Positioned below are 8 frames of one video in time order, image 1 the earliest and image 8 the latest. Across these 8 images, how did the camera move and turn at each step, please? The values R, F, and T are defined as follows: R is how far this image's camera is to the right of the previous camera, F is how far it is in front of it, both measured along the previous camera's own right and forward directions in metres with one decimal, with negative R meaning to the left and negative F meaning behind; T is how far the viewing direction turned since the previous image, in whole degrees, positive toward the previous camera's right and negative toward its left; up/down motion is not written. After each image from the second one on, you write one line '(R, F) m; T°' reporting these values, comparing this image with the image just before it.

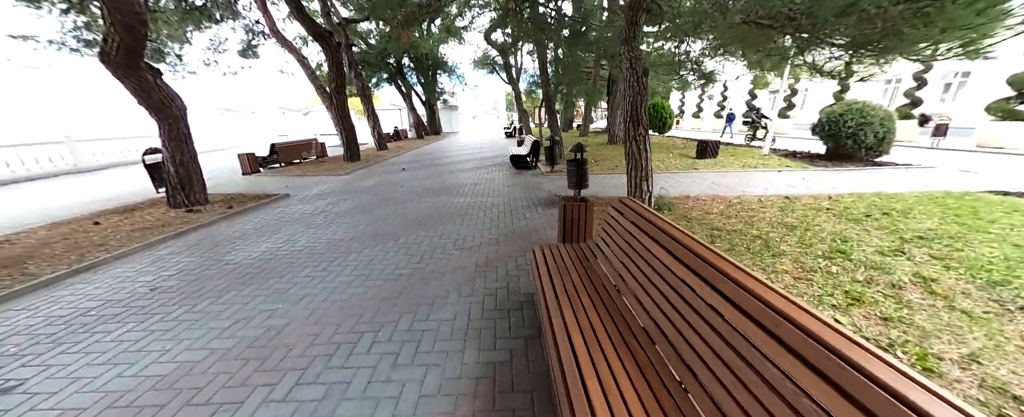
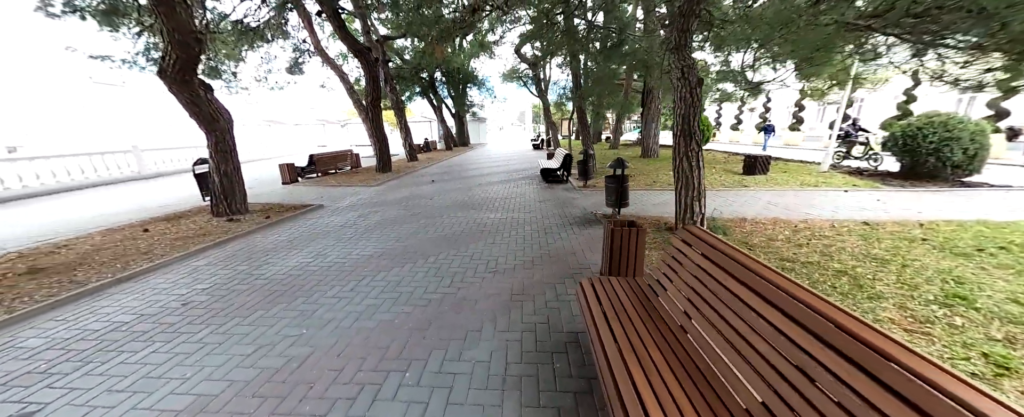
(-0.1, +0.3) m; -5°
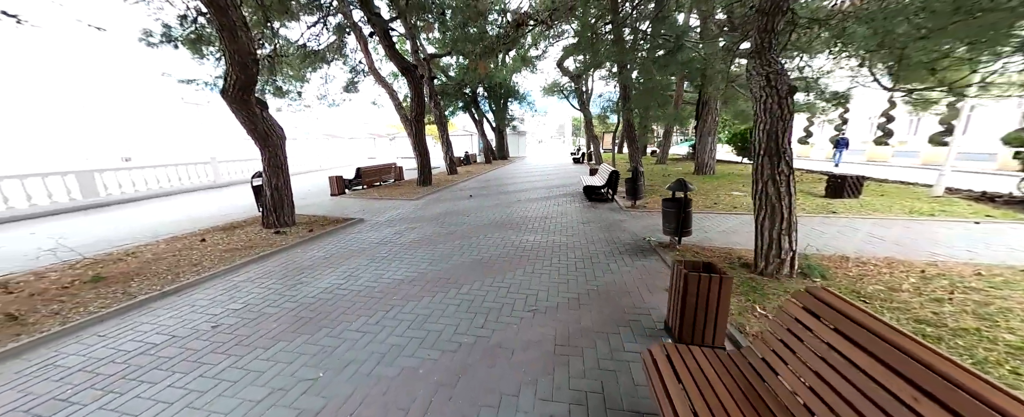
(-0.1, +0.4) m; -7°
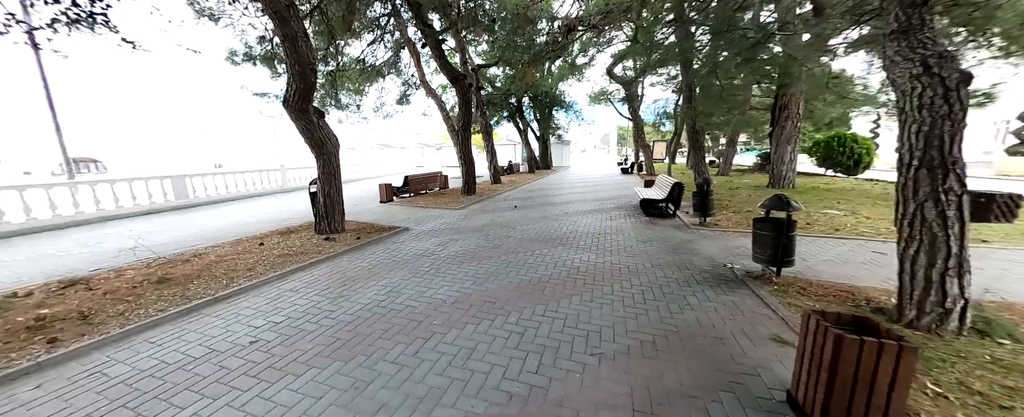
(-0.2, +0.4) m; -8°
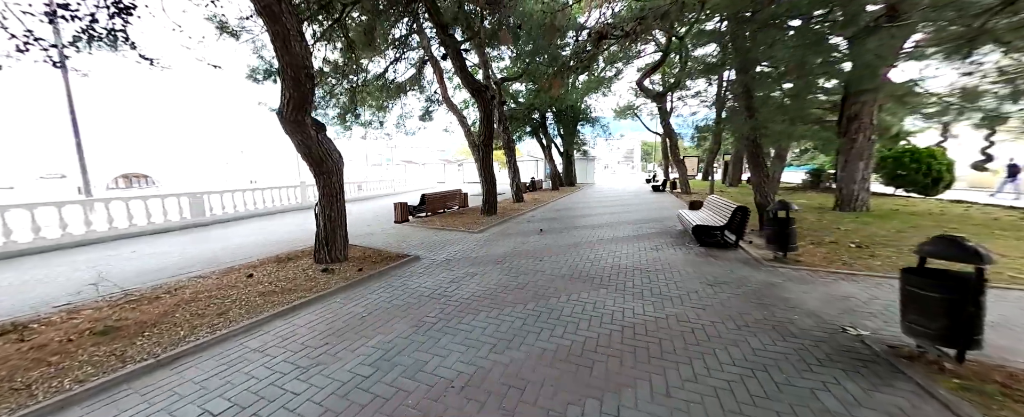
(-0.1, +0.9) m; -4°
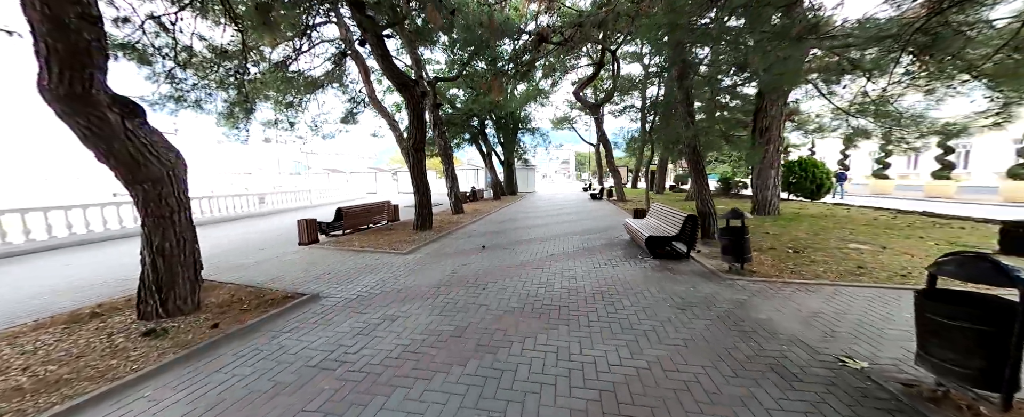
(+0.1, +0.9) m; +11°
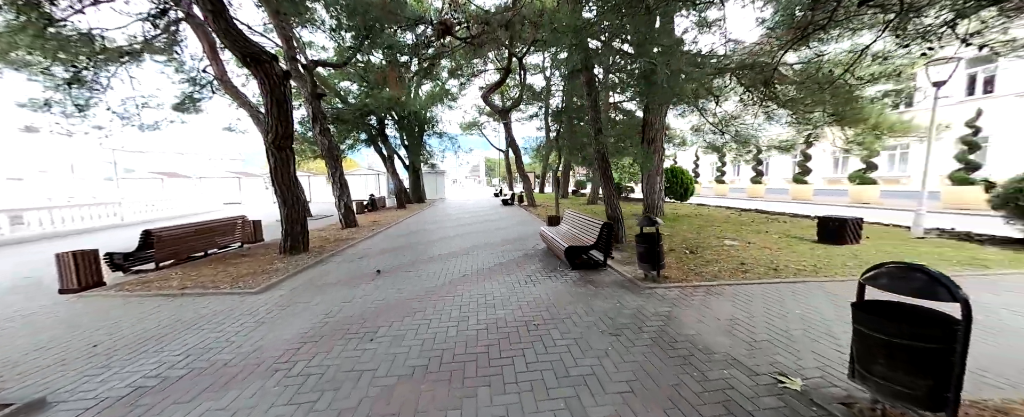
(+0.1, +0.8) m; +17°
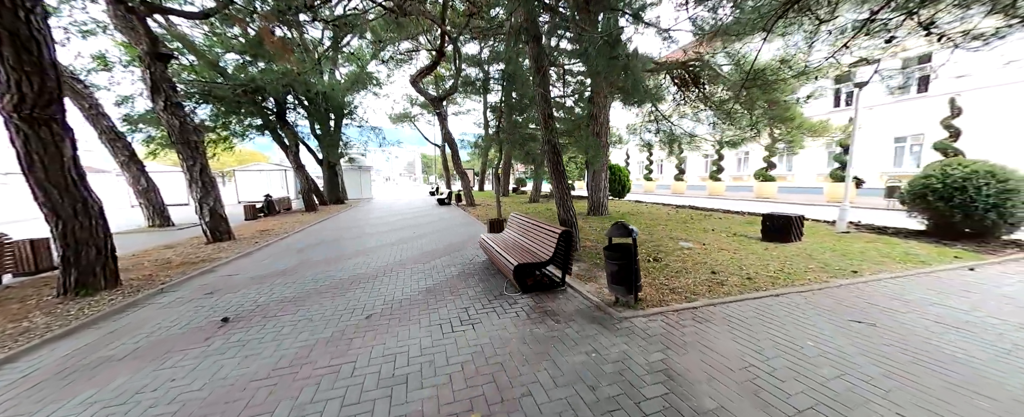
(+0.1, +1.3) m; +11°
